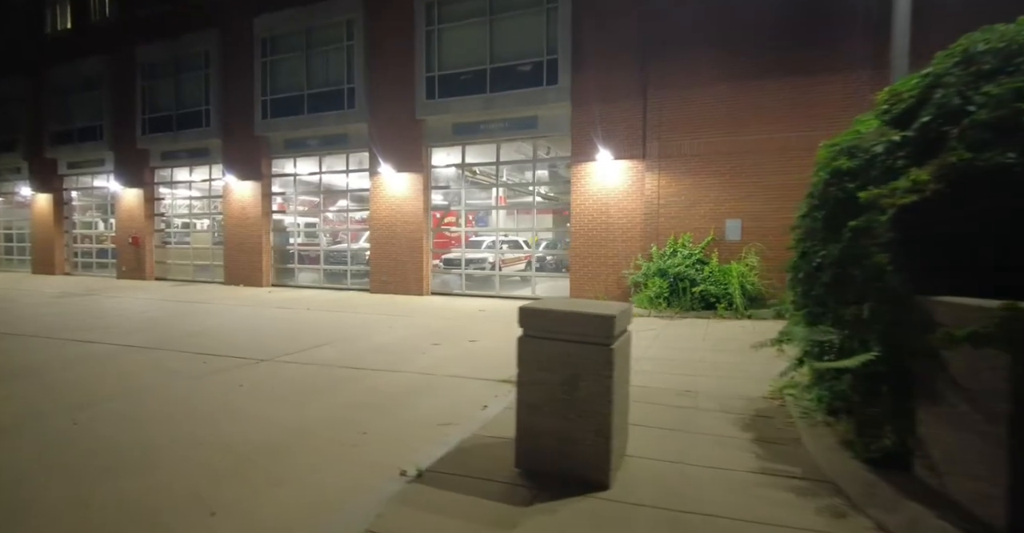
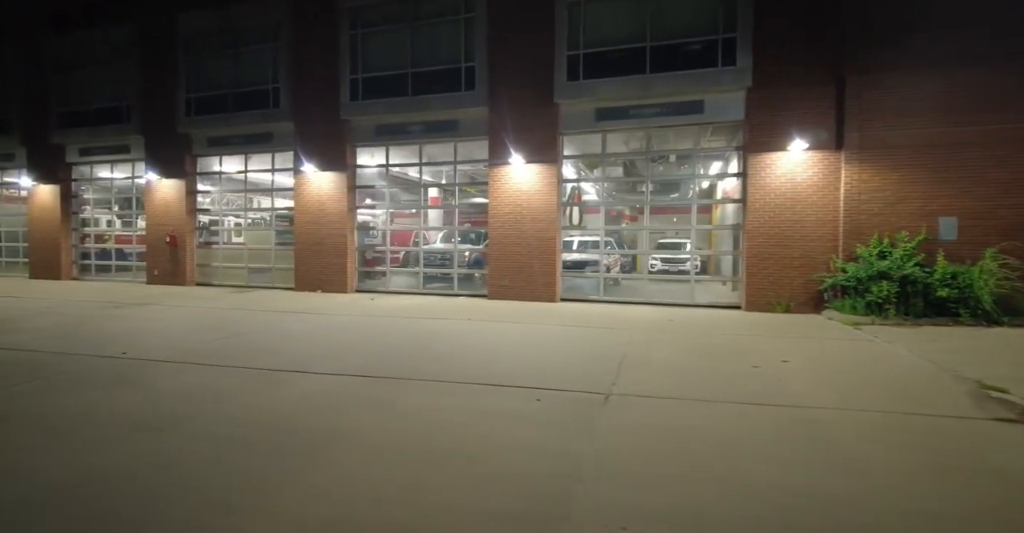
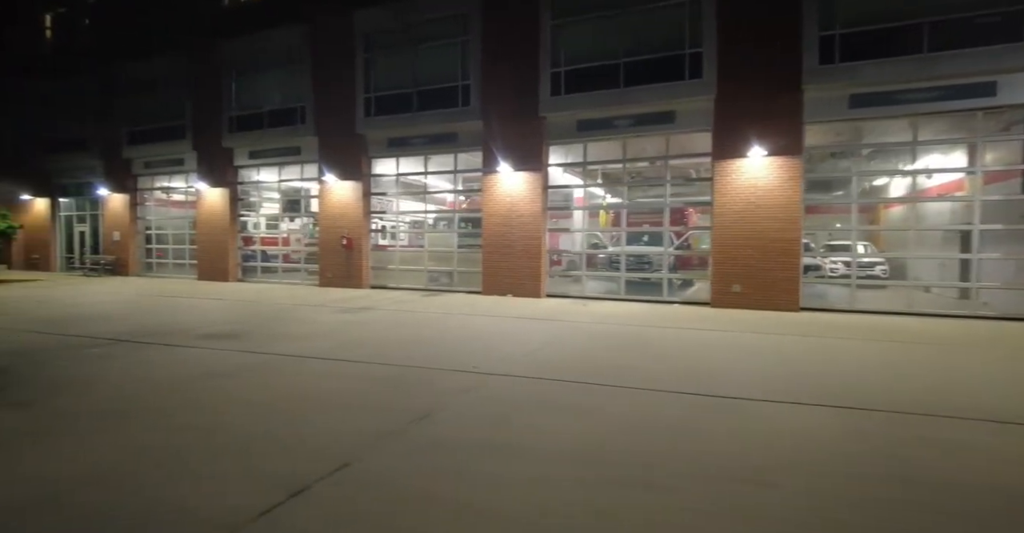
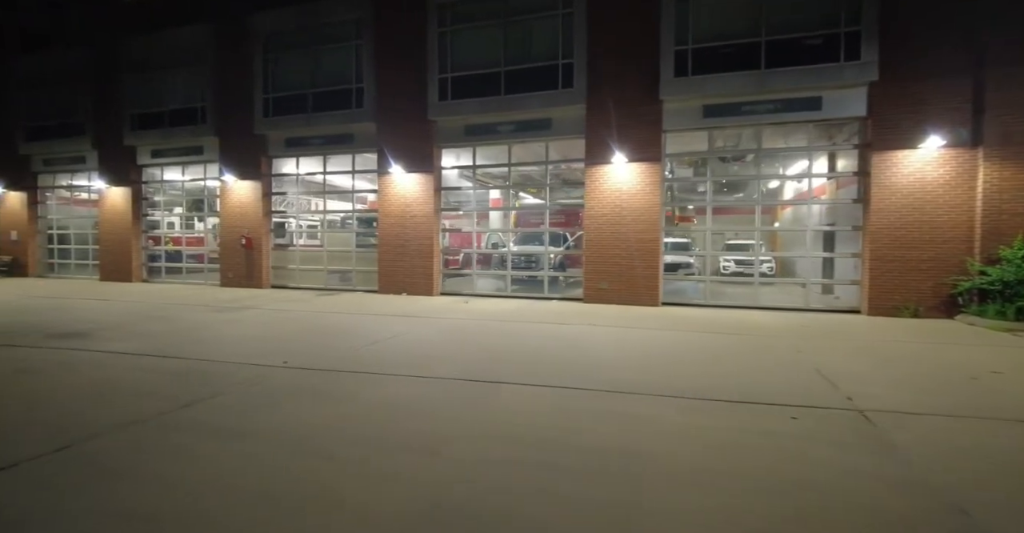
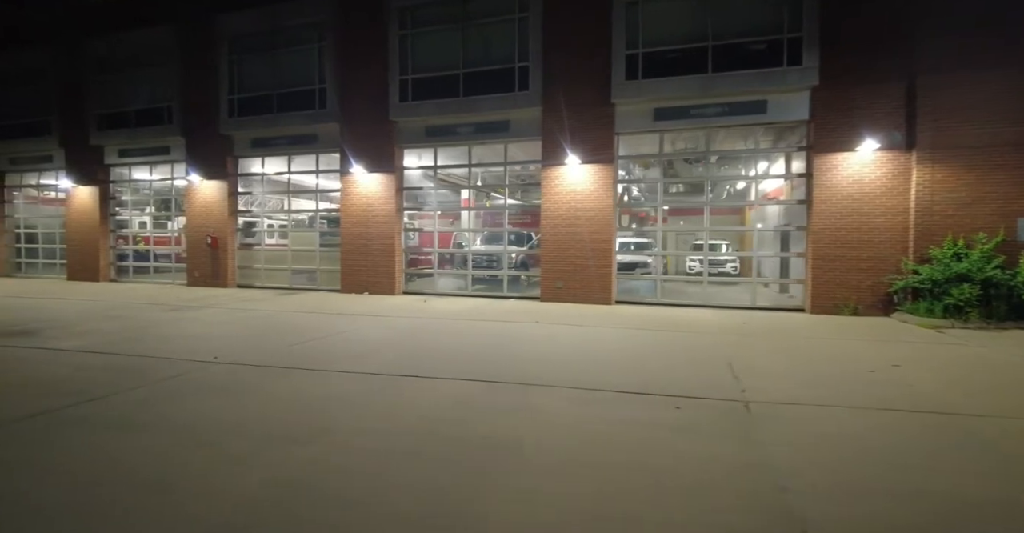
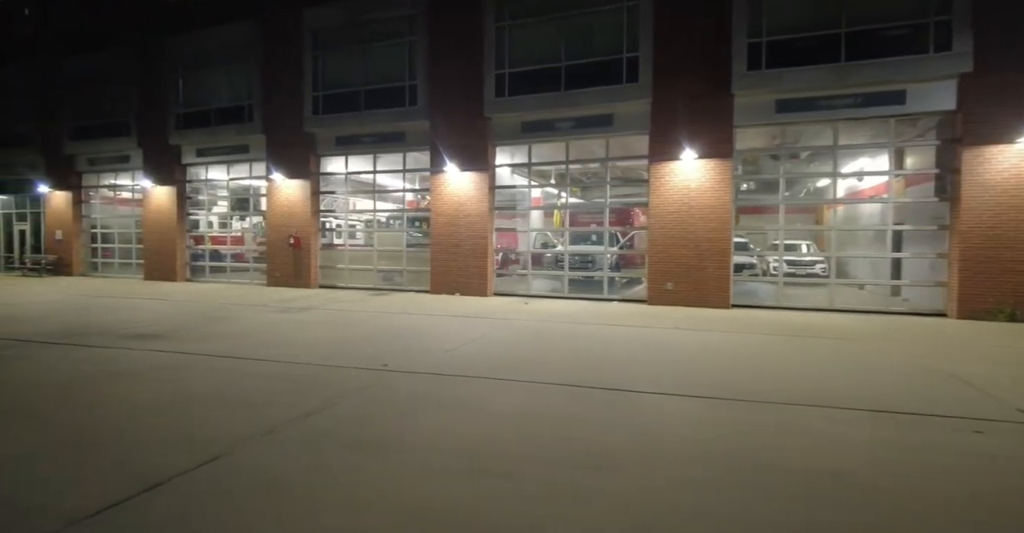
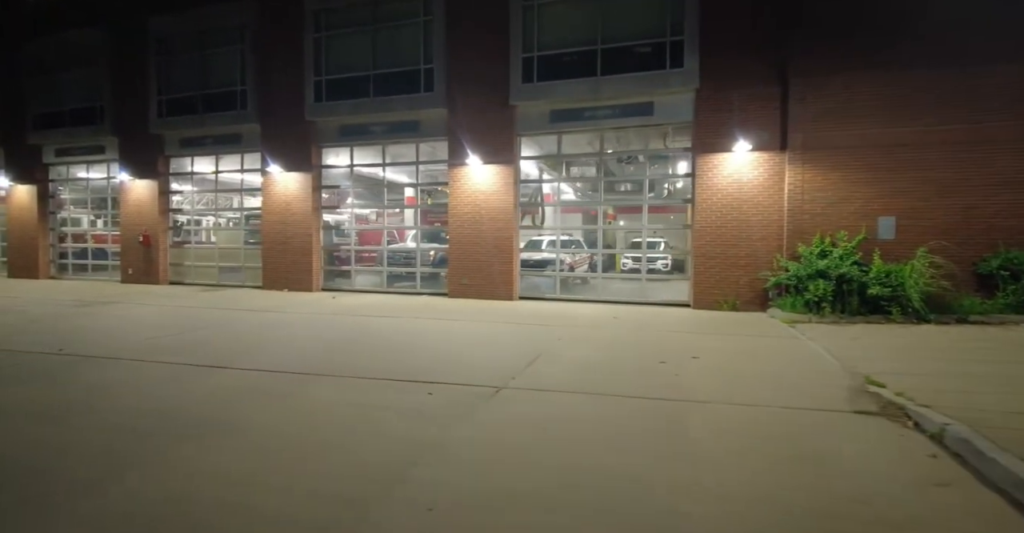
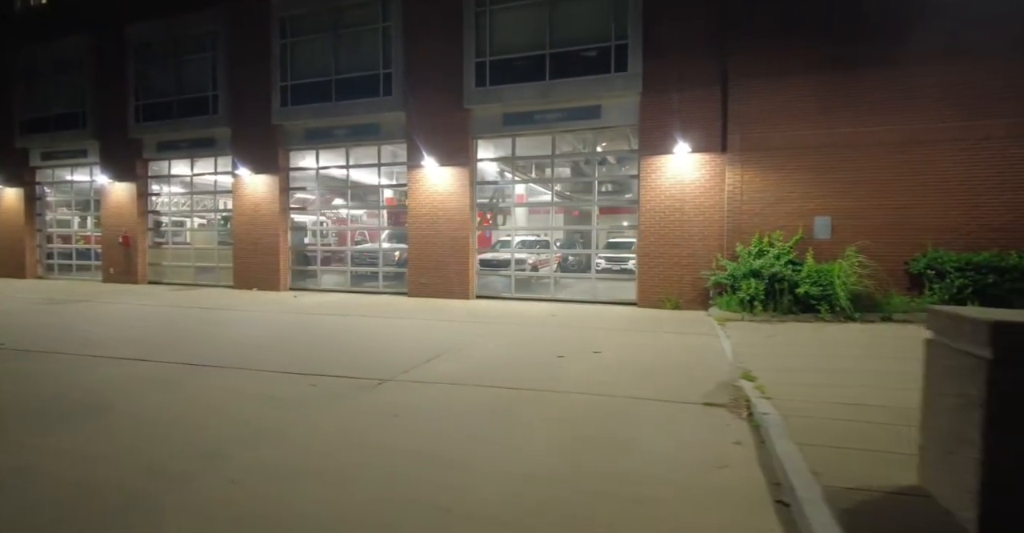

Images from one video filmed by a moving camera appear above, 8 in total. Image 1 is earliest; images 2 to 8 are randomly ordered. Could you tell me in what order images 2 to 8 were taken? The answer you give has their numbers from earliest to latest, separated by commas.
8, 7, 2, 5, 4, 6, 3
